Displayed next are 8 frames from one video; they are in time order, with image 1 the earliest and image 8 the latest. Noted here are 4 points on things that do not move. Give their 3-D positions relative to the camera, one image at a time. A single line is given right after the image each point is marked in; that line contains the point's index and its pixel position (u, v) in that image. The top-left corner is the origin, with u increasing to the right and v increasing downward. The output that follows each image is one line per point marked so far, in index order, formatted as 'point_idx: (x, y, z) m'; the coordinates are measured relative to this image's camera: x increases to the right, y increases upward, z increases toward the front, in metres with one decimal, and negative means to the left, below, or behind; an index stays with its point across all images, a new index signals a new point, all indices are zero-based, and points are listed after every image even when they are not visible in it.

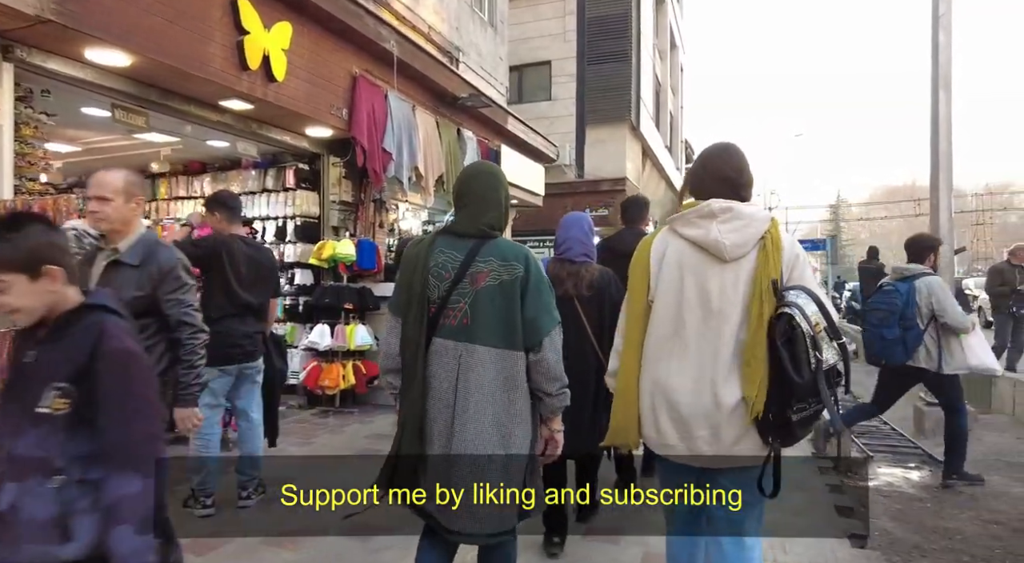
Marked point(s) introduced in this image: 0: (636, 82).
0: (+3.6, +5.8, +19.2) m
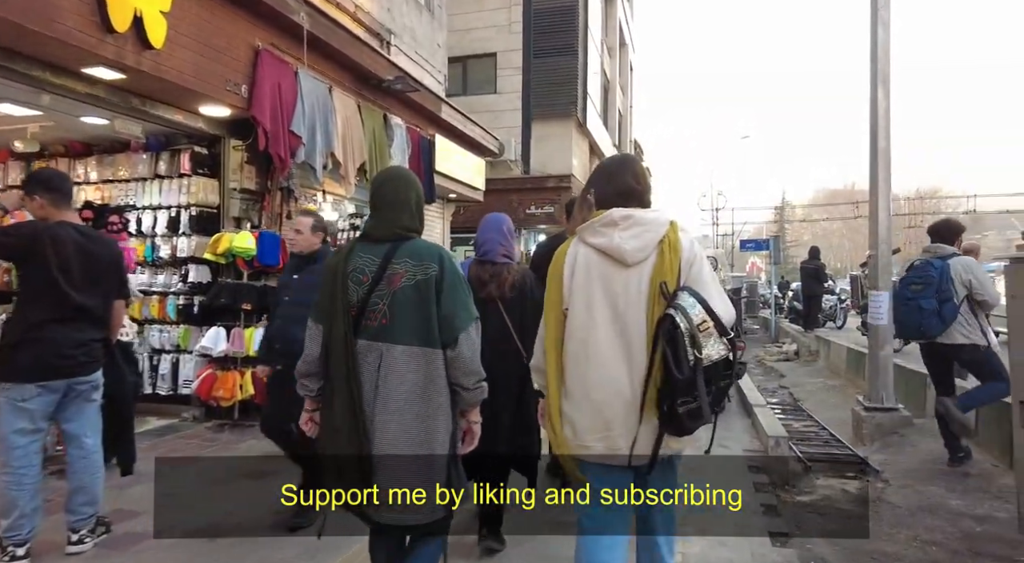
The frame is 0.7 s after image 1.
0: (+2.0, +5.8, +18.9) m
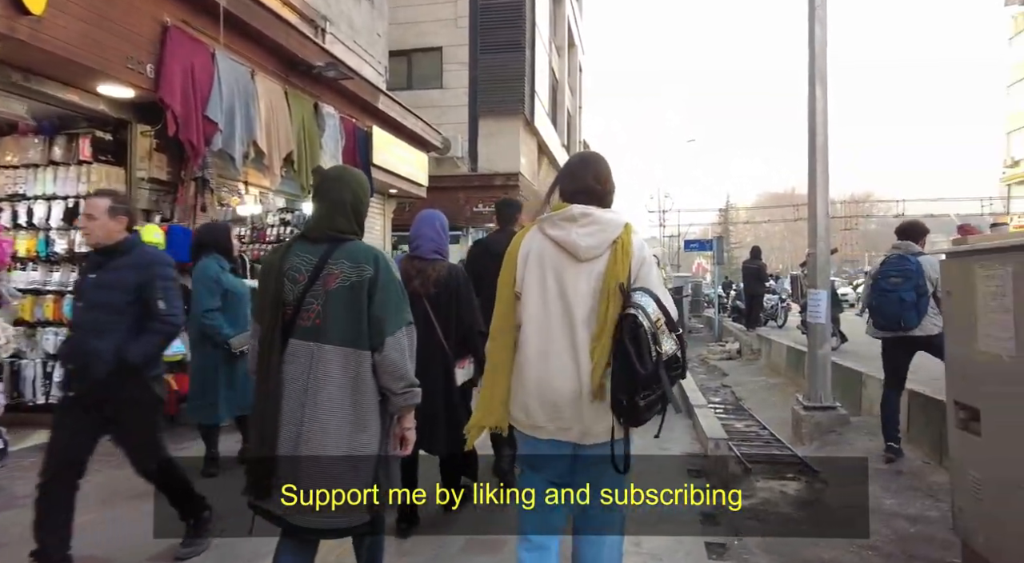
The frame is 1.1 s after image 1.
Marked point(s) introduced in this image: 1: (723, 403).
0: (+0.5, +5.8, +18.7) m
1: (+3.0, -1.7, +9.4) m
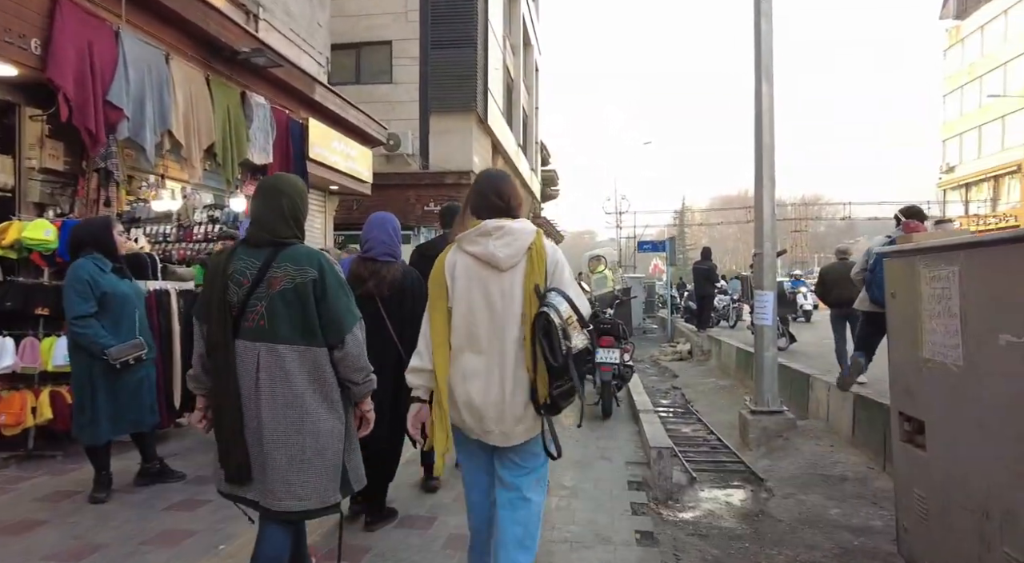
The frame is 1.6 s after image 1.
0: (-0.8, +5.8, +18.4) m
1: (+2.2, -1.7, +9.3) m
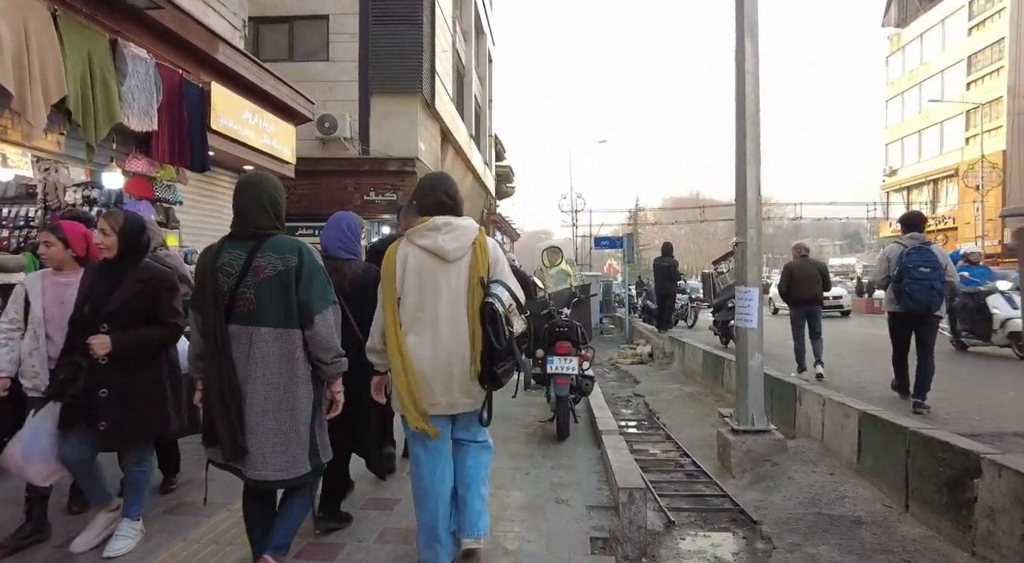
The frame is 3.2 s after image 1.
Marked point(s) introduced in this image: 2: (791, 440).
0: (-2.1, +5.9, +17.0) m
1: (+1.5, -1.7, +8.1) m
2: (+2.5, -1.4, +5.9) m
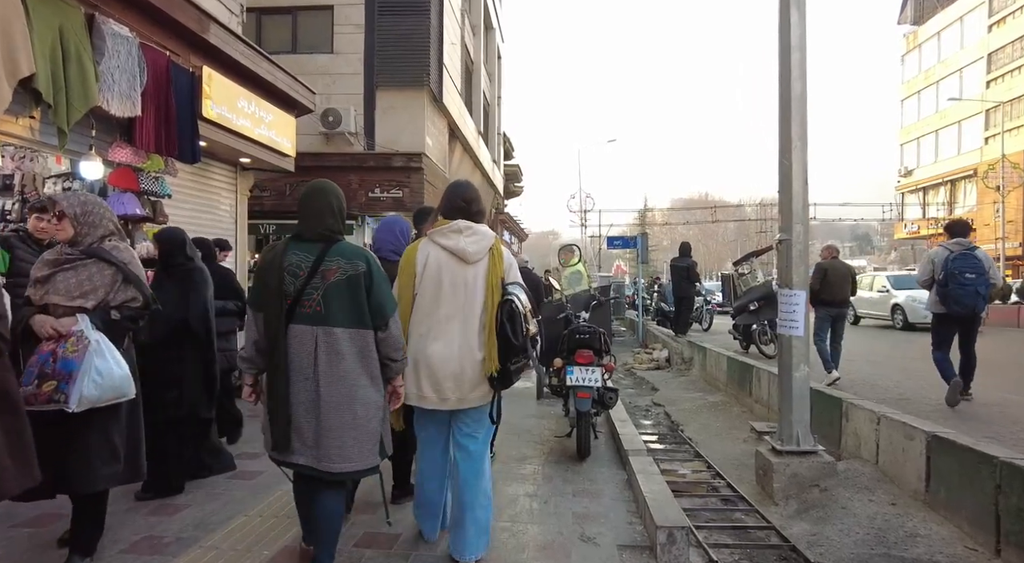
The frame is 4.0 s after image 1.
0: (-1.8, +5.9, +16.4) m
1: (+1.6, -1.7, +7.5) m
2: (+2.6, -1.4, +5.3) m
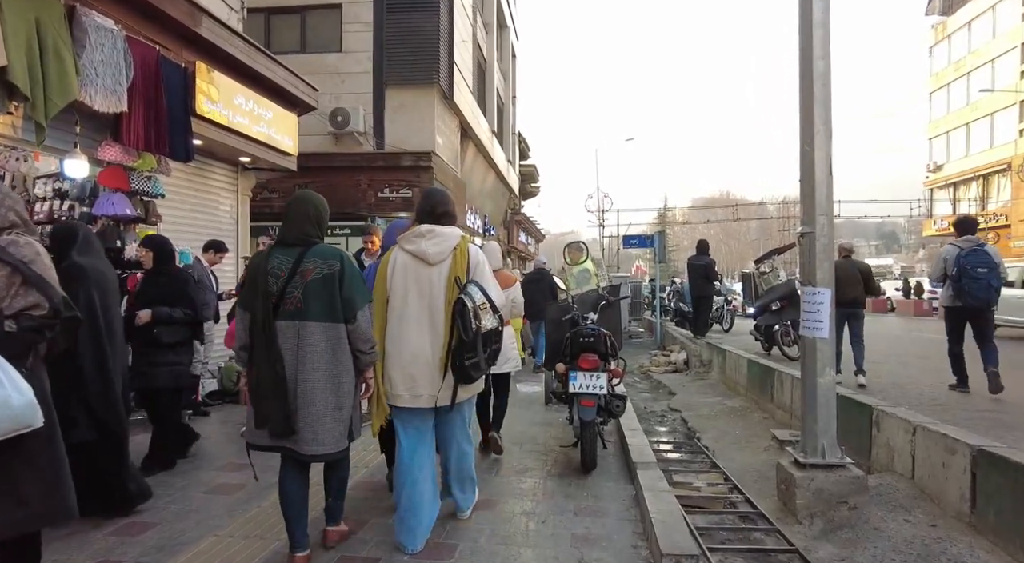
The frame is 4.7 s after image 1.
0: (-1.6, +5.8, +16.2) m
1: (+1.7, -1.7, +7.1) m
2: (+2.6, -1.4, +4.8) m
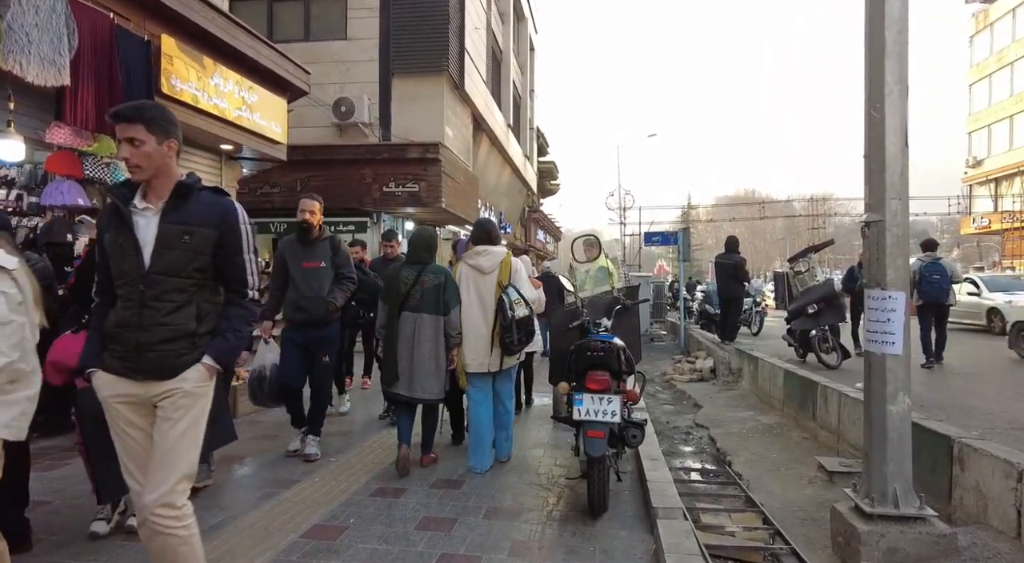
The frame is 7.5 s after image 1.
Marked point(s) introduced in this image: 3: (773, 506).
0: (-1.2, +5.8, +15.3) m
1: (+1.7, -1.7, +6.1) m
2: (+2.5, -1.4, +3.9) m
3: (+1.9, -1.6, +4.9) m
